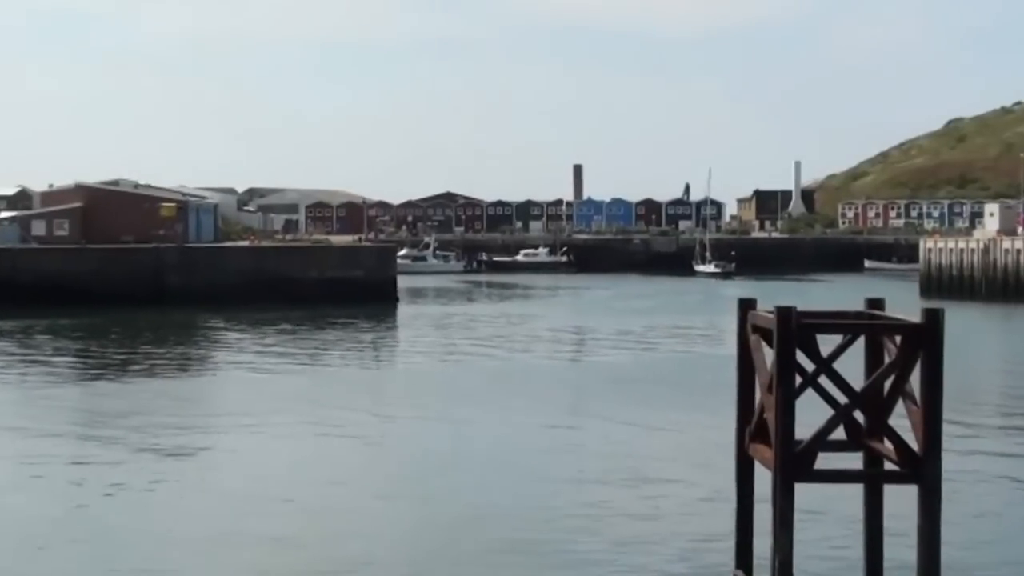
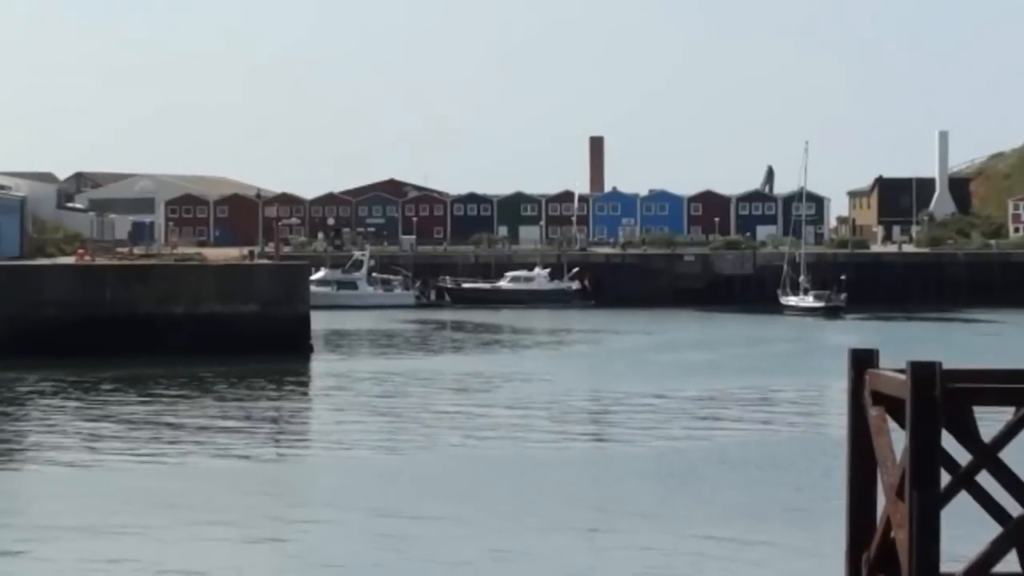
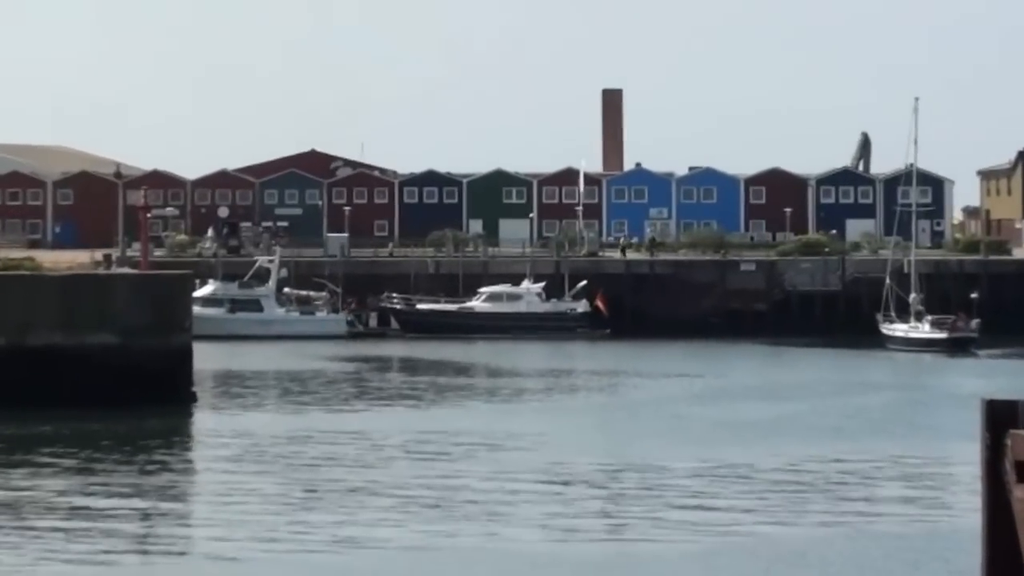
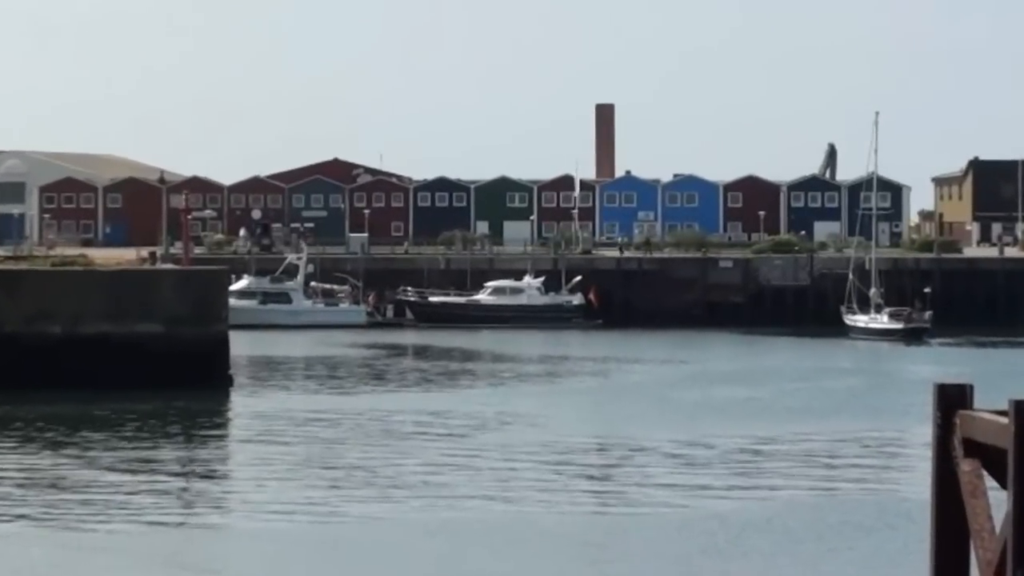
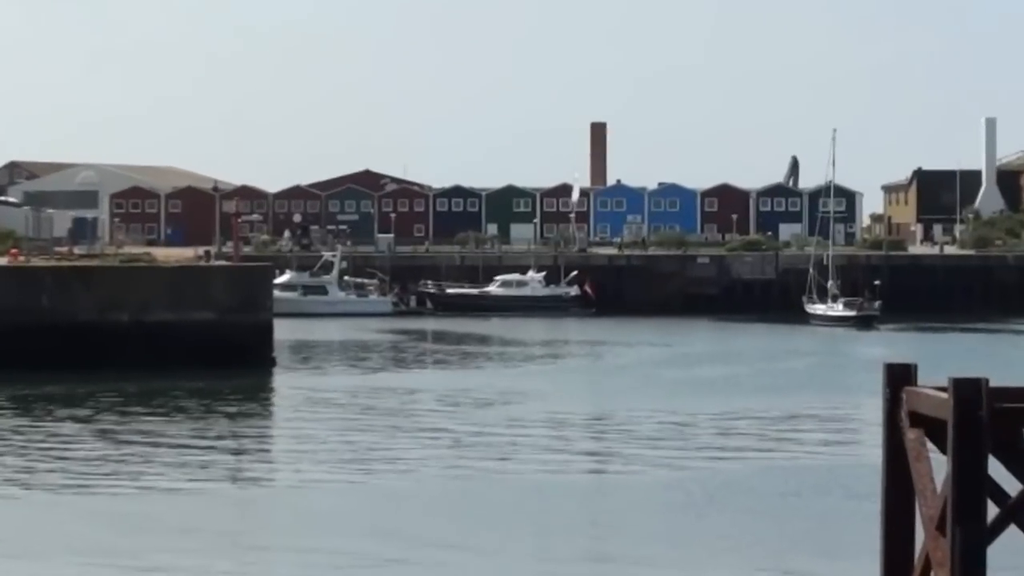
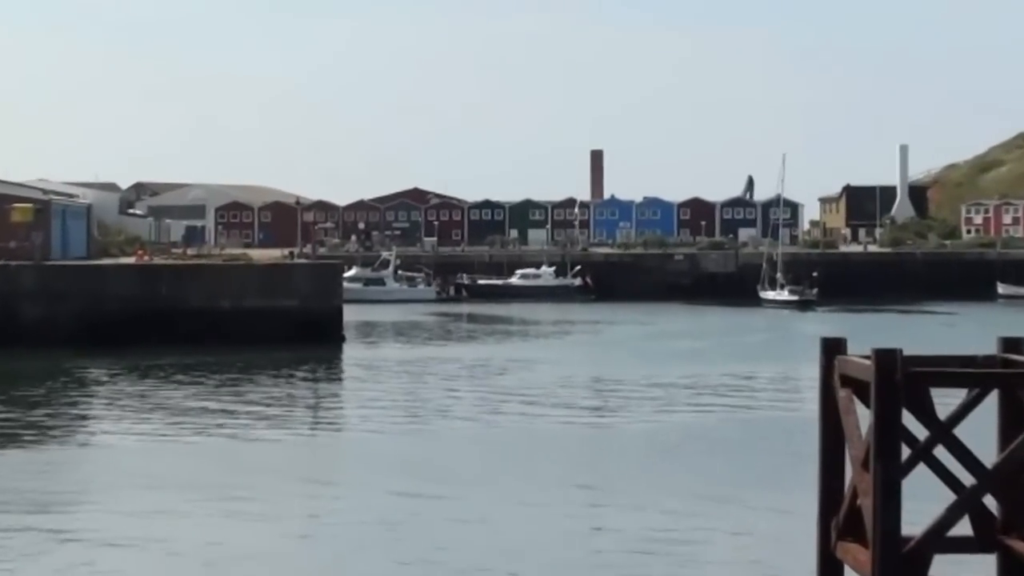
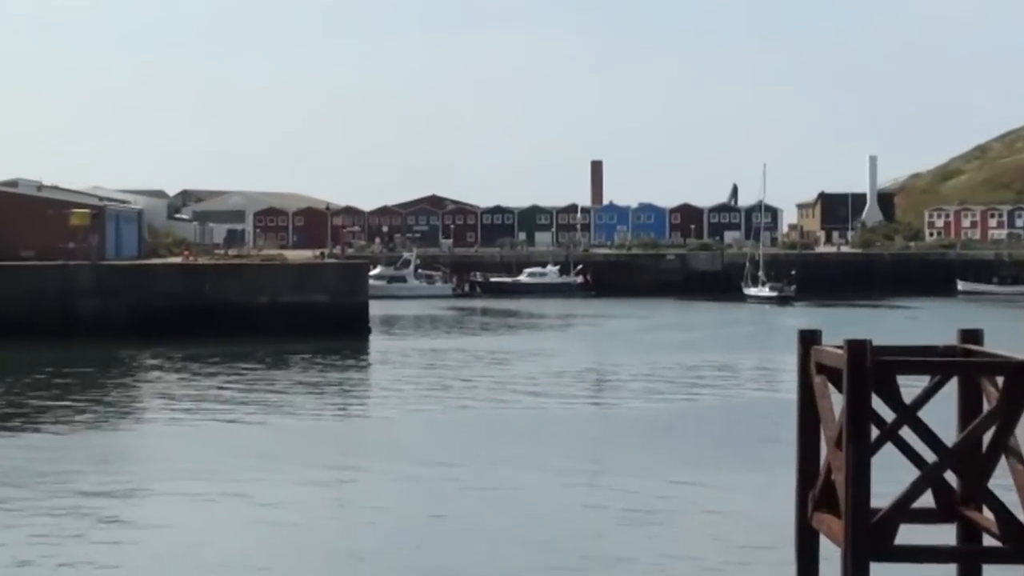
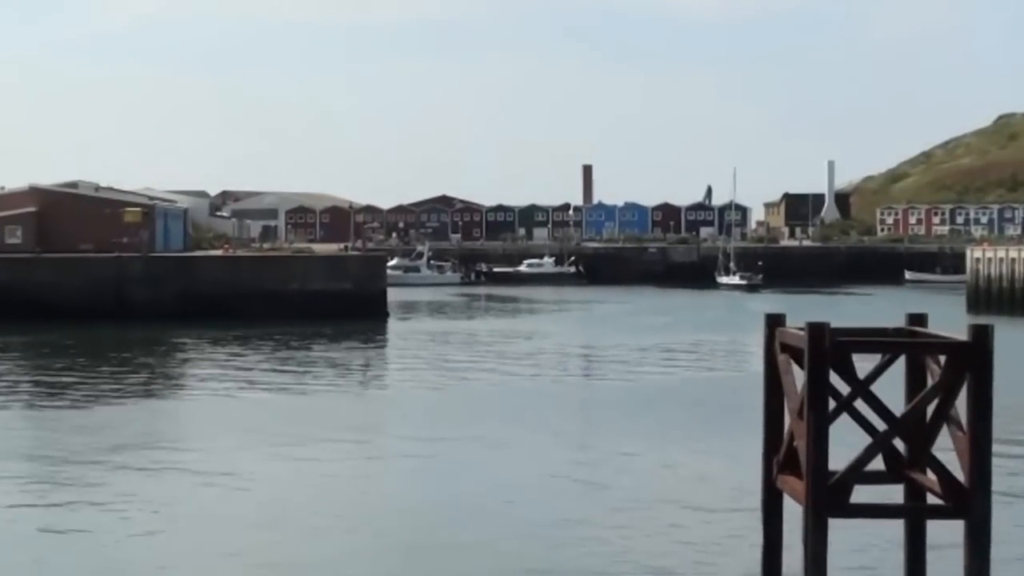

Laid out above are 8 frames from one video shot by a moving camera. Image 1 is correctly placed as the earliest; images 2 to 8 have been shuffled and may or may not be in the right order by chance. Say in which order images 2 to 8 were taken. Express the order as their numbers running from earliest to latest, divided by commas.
8, 7, 6, 2, 5, 4, 3
